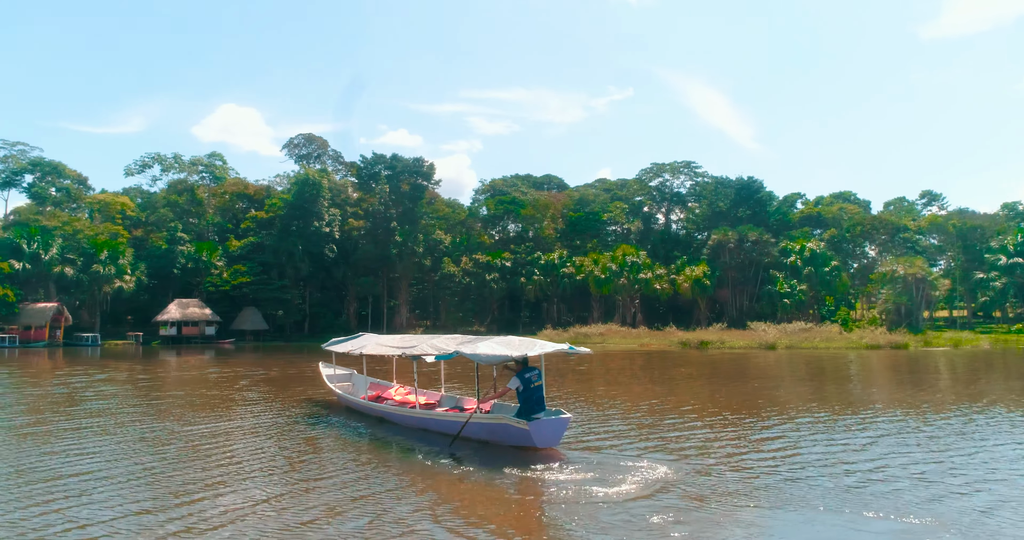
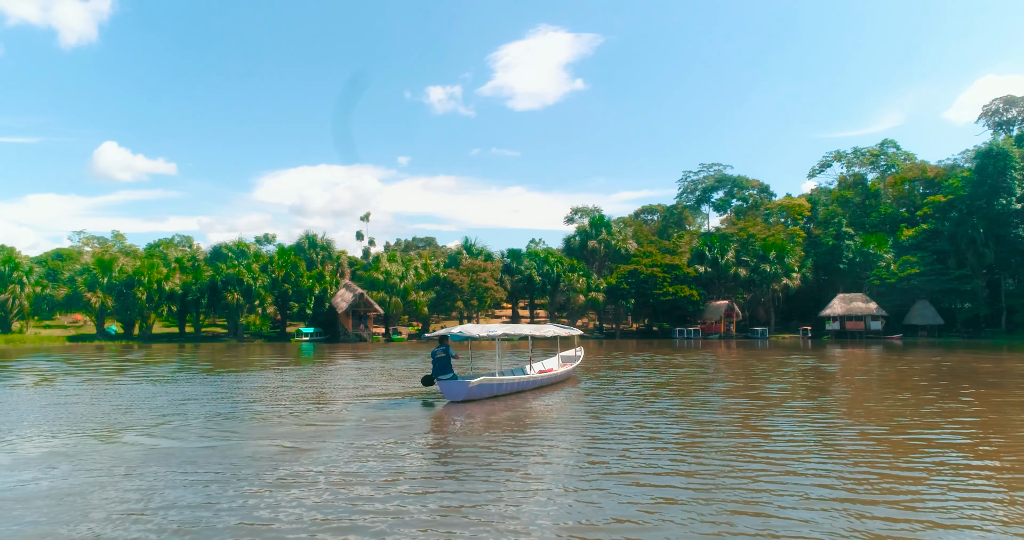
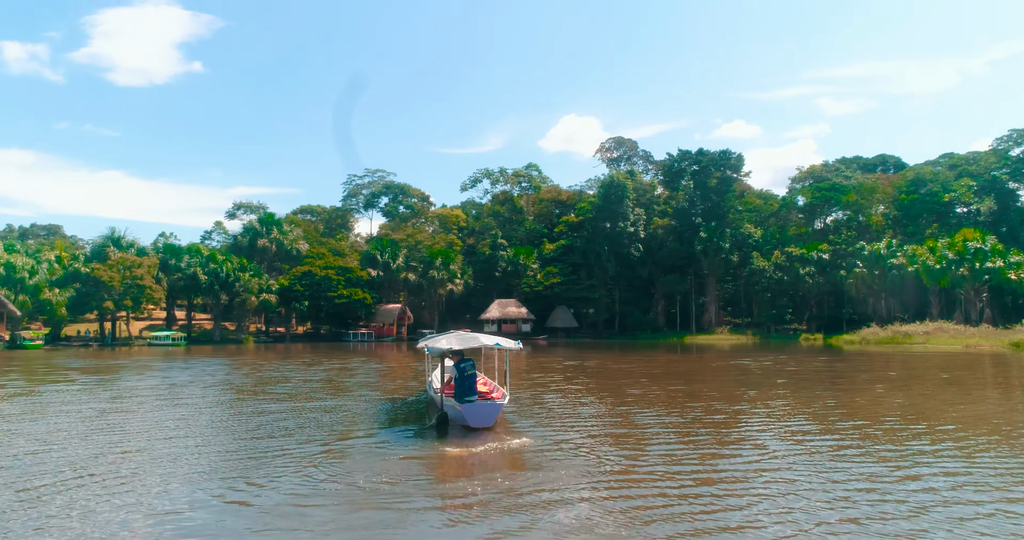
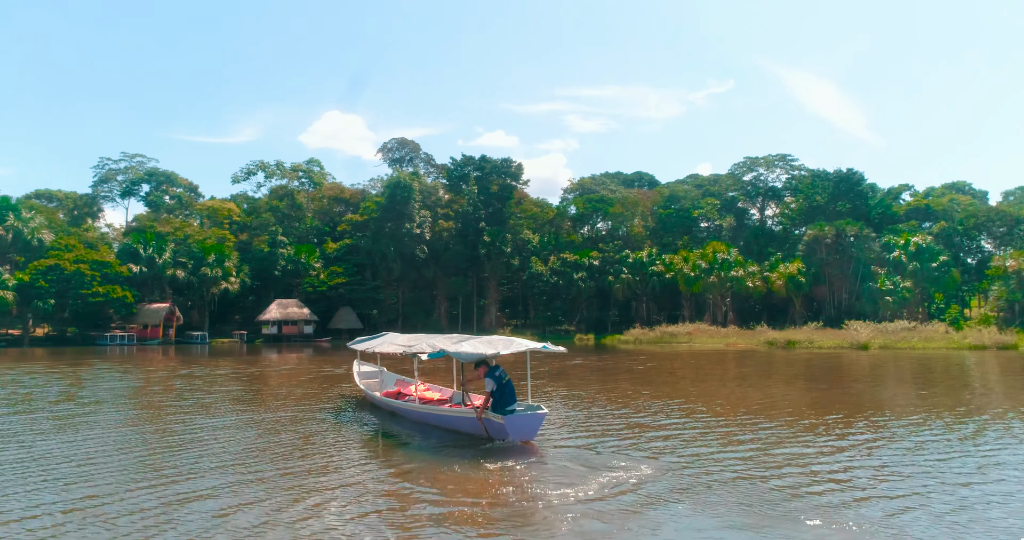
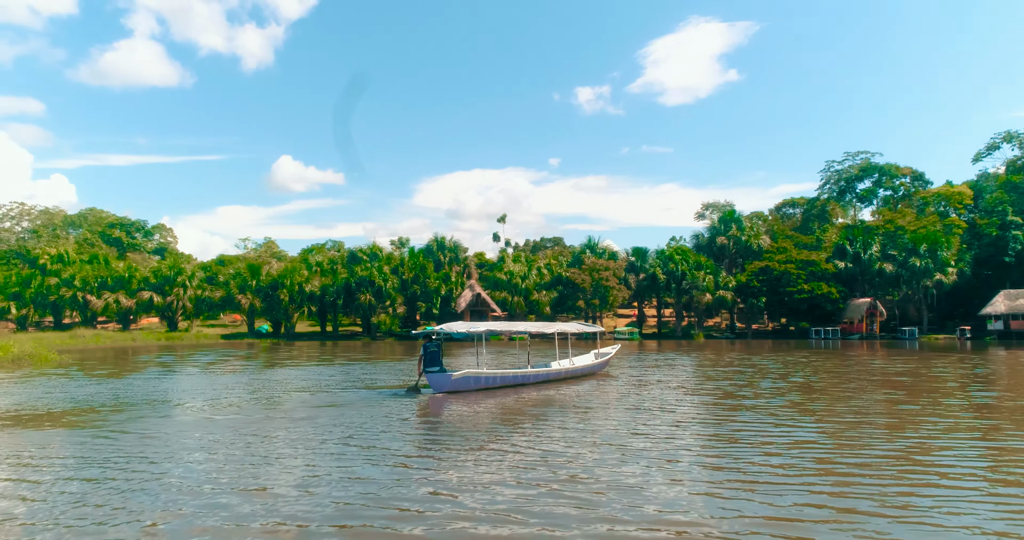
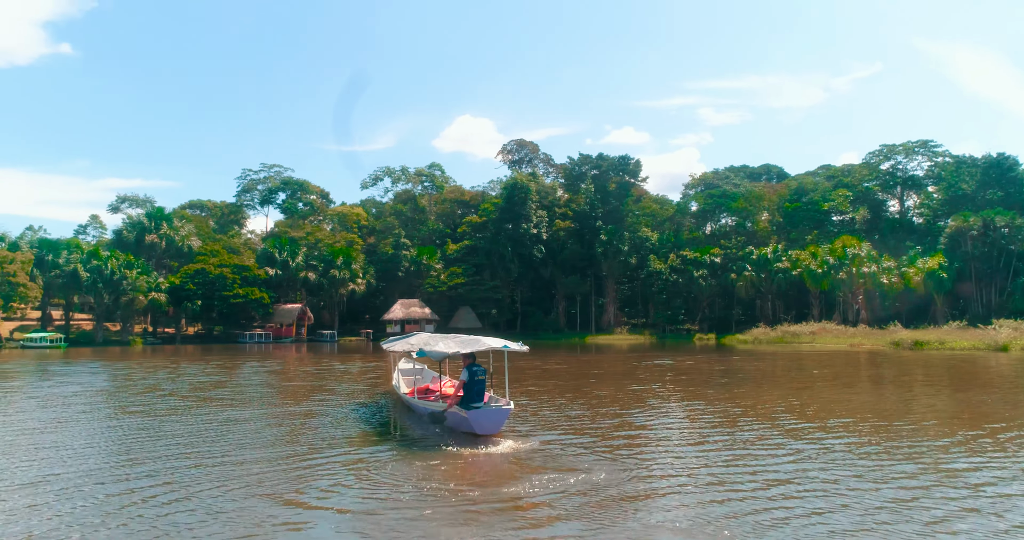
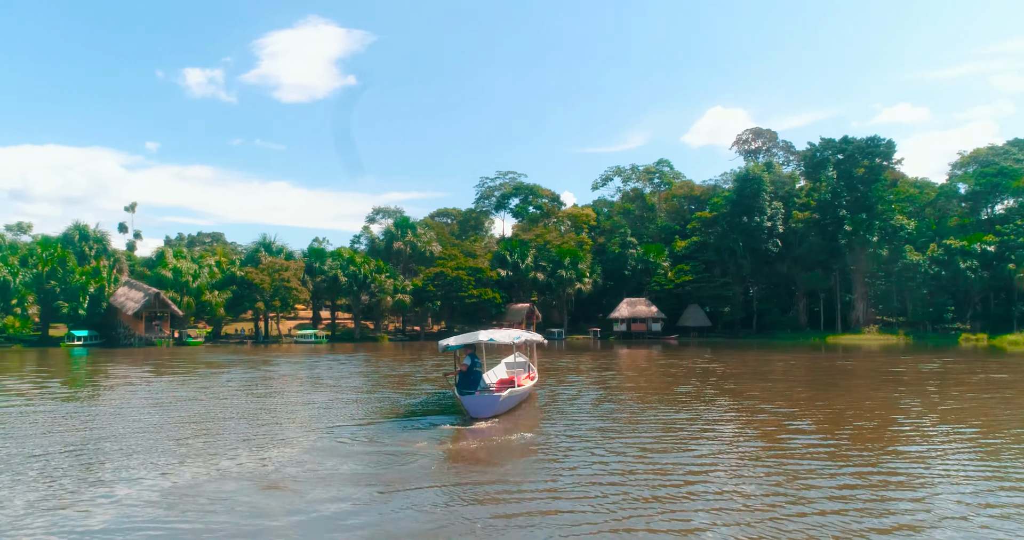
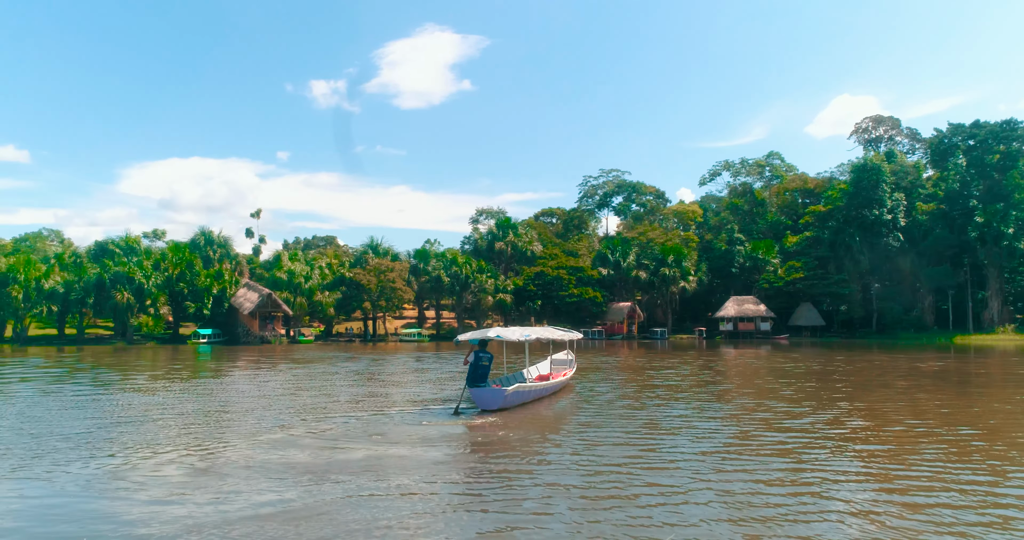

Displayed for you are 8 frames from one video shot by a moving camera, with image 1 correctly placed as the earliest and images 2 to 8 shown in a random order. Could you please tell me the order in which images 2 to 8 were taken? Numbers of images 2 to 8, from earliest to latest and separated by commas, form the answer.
4, 6, 3, 7, 8, 2, 5
